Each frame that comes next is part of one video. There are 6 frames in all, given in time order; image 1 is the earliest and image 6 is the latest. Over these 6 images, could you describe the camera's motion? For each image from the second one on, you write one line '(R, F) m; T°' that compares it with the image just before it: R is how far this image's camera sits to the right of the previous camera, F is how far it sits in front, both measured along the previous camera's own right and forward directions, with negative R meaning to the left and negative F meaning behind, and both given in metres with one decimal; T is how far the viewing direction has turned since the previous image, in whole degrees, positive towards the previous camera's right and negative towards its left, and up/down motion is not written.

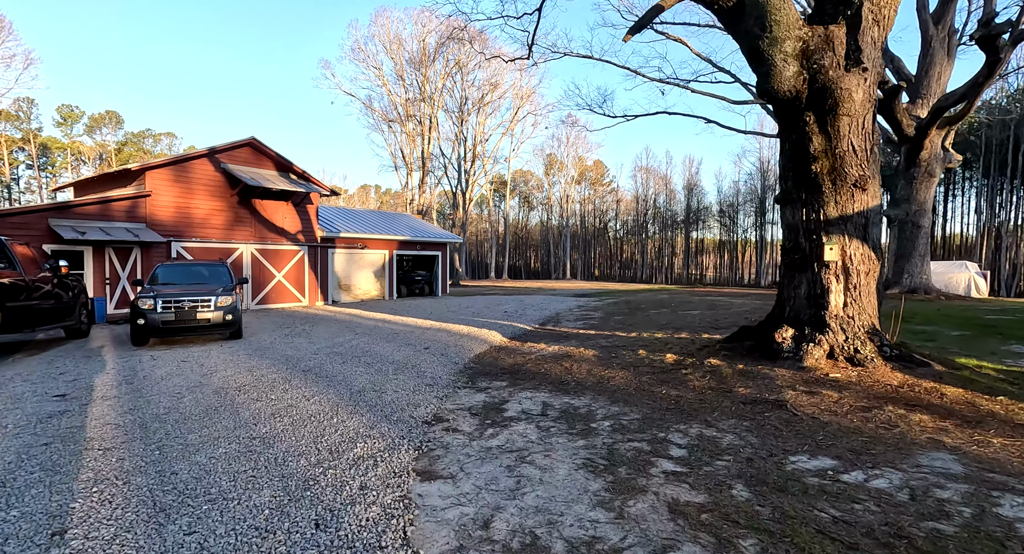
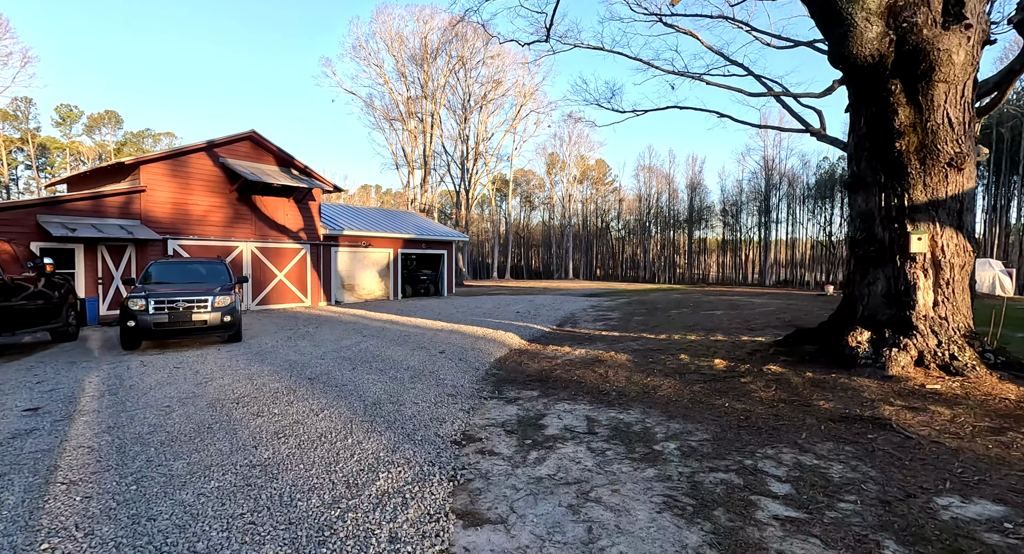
(-0.3, +0.6) m; 0°
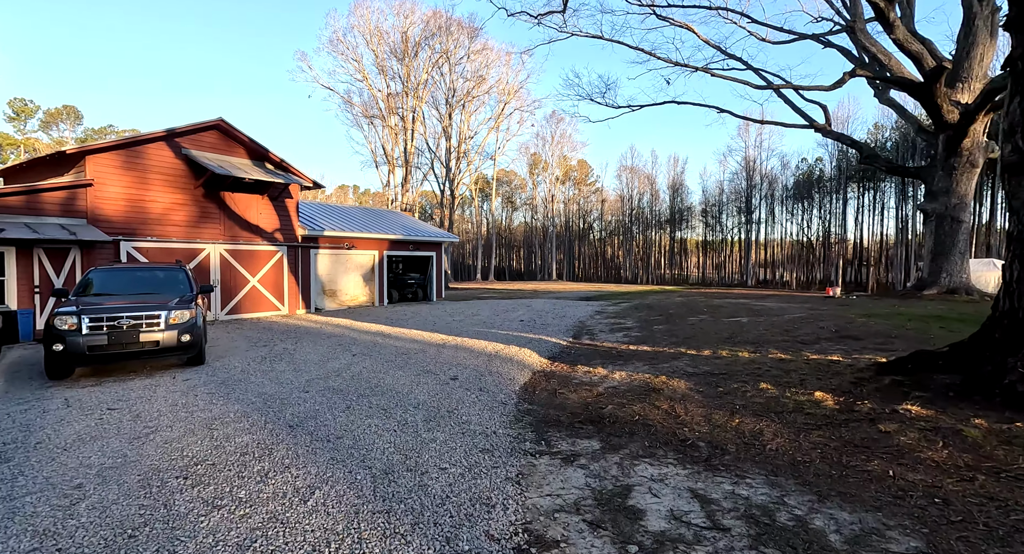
(-0.6, +1.2) m; +2°
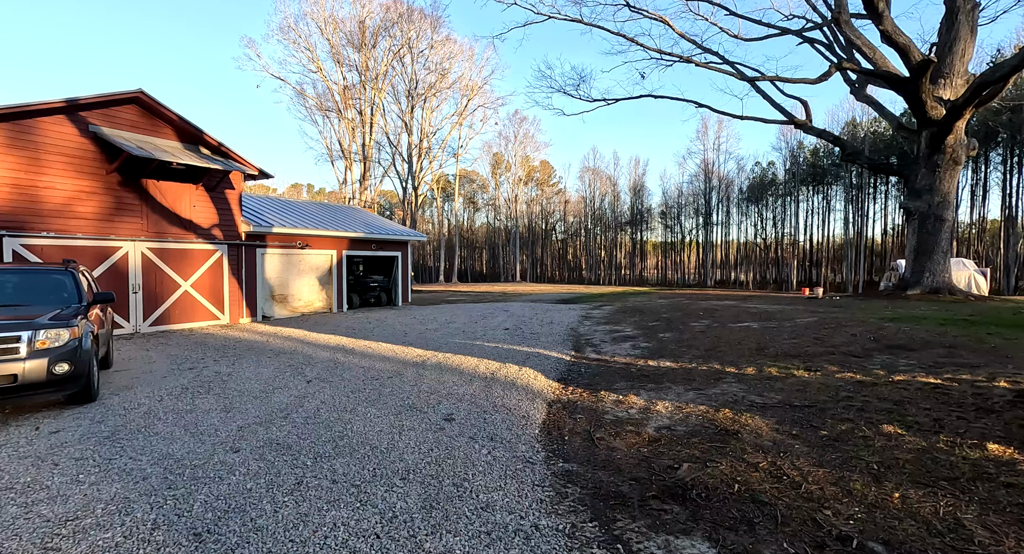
(-0.5, +1.5) m; +5°
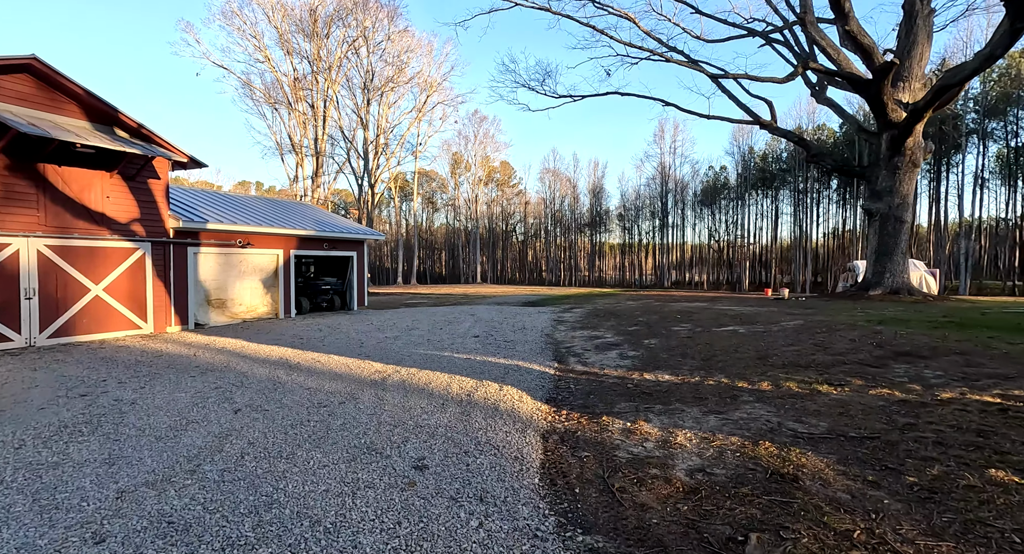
(-0.2, +1.0) m; +5°
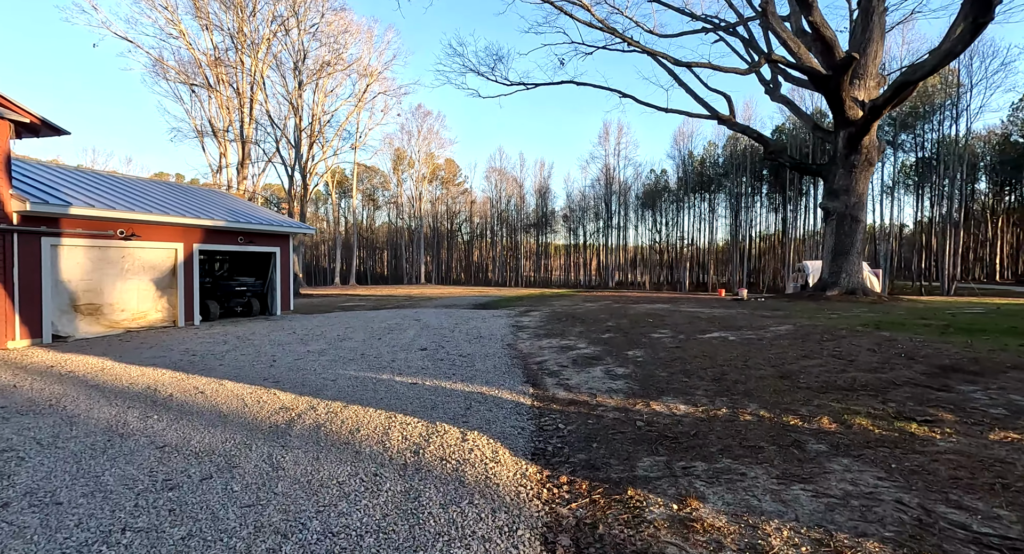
(-0.2, +1.7) m; +7°
